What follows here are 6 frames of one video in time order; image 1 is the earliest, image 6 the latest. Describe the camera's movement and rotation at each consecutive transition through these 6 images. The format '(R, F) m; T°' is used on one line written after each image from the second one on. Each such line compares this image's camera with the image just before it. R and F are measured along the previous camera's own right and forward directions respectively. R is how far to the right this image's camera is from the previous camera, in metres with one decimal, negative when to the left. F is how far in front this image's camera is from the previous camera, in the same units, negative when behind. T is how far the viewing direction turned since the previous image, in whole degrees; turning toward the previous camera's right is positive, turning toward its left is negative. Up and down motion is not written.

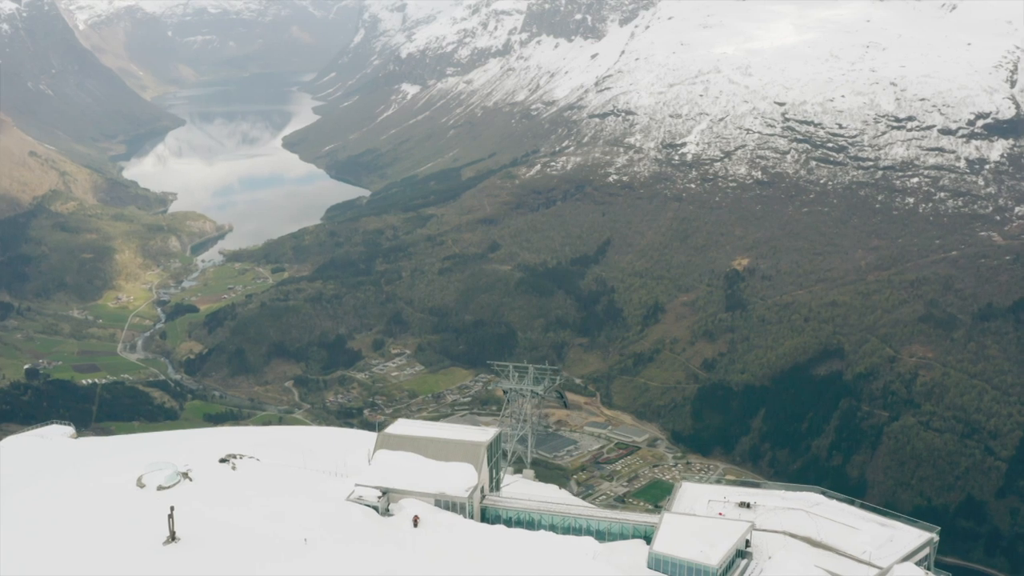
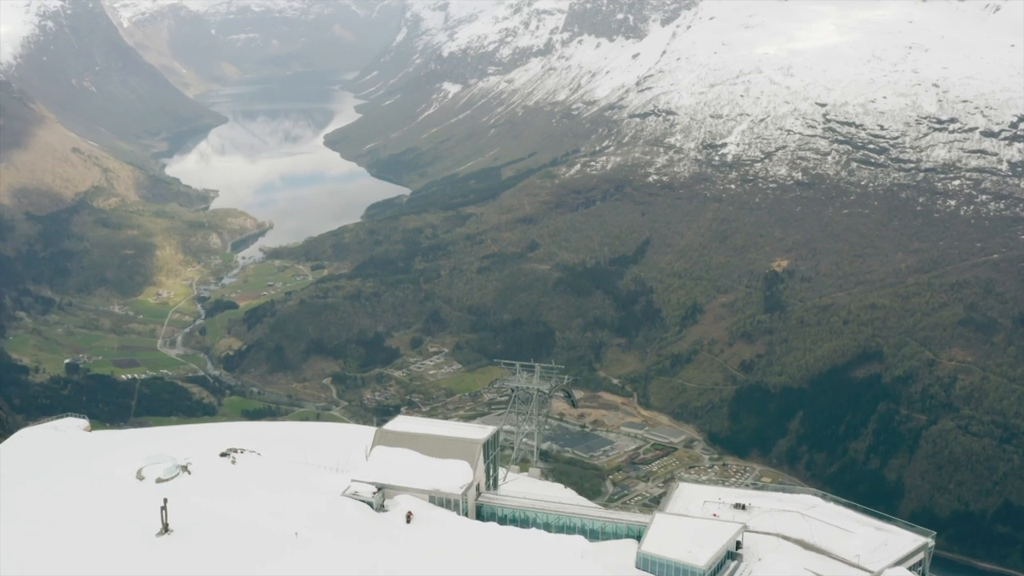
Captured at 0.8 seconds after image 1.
(+0.8, 0.0) m; -2°
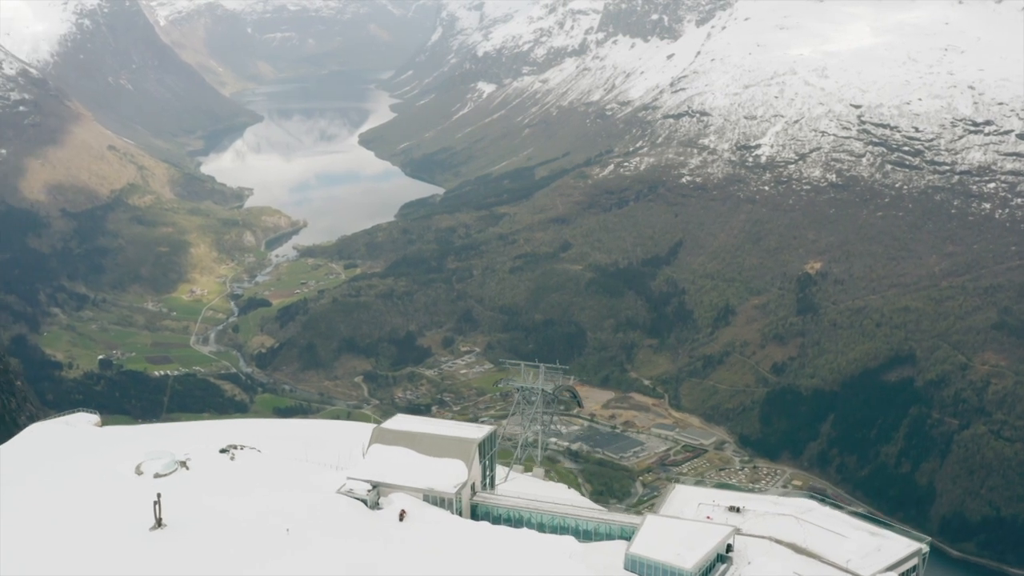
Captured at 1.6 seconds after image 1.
(+0.7, 0.0) m; -2°
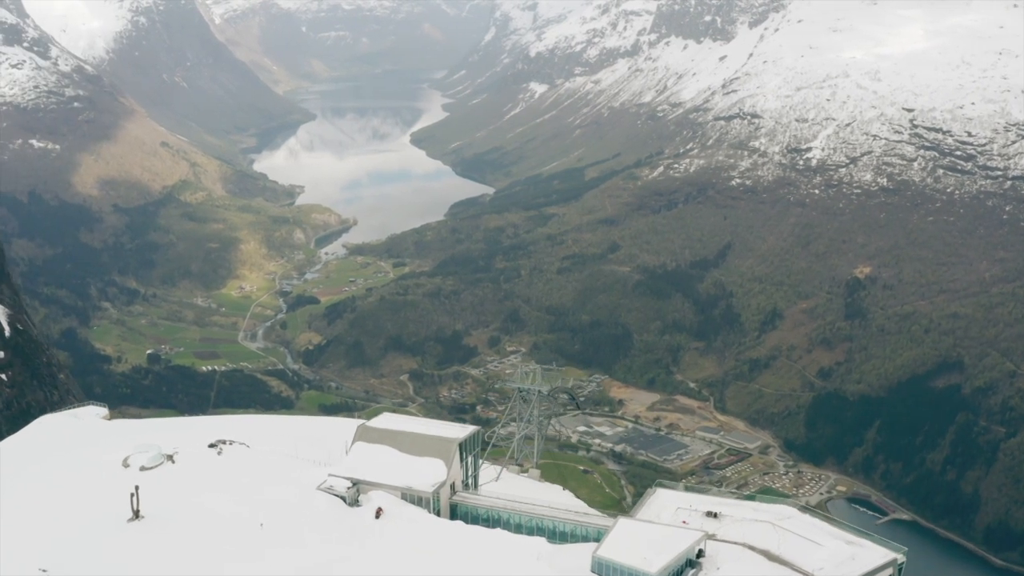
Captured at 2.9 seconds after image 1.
(+1.3, 0.0) m; -3°
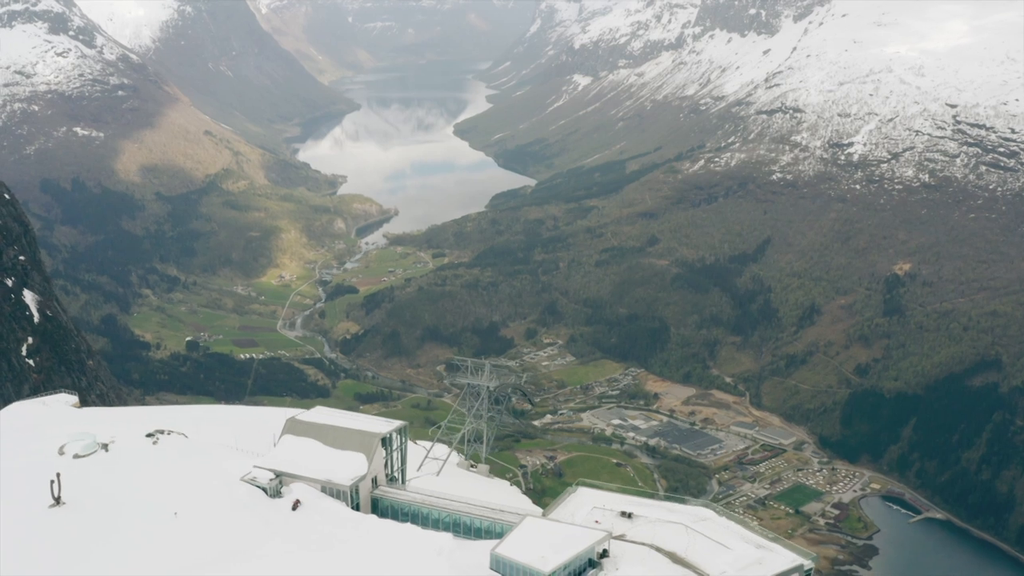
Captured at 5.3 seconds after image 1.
(+2.2, 0.0) m; -2°
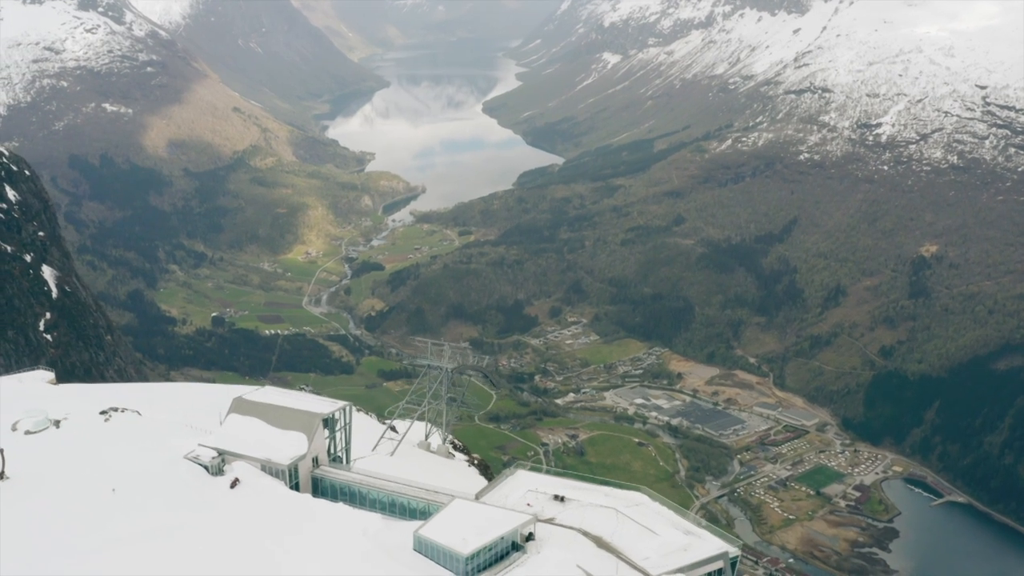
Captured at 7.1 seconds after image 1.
(+1.7, 0.0) m; -1°
